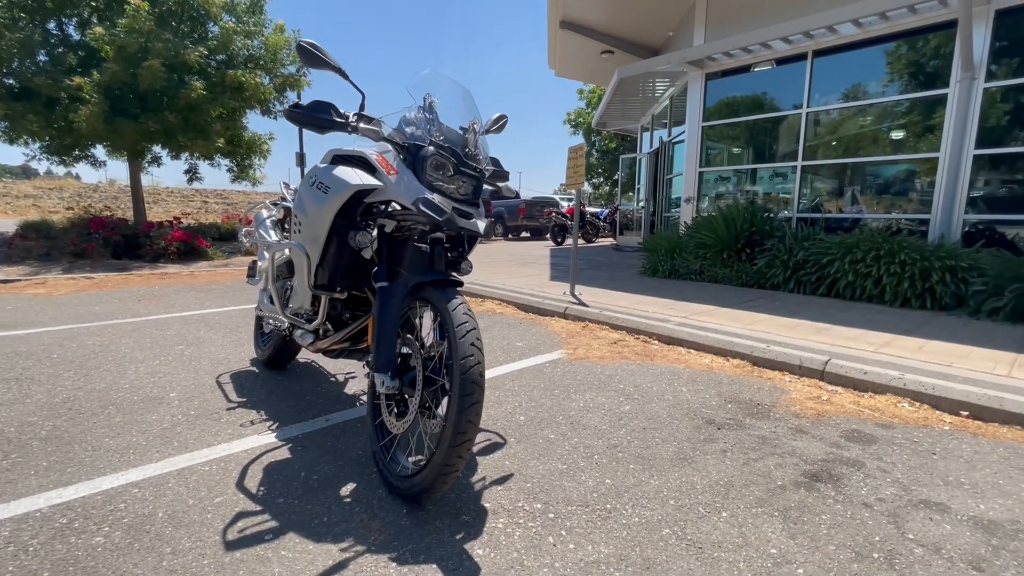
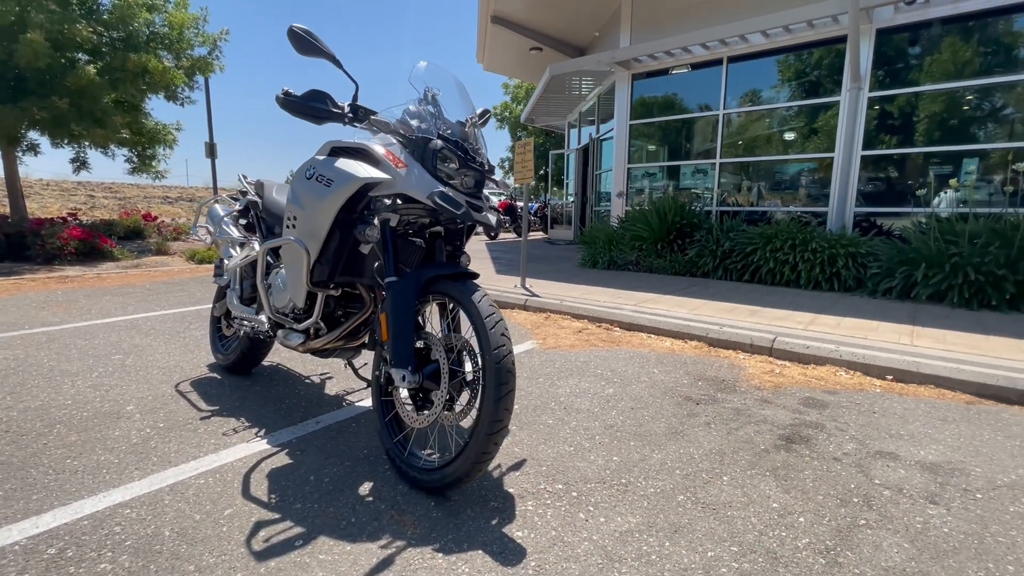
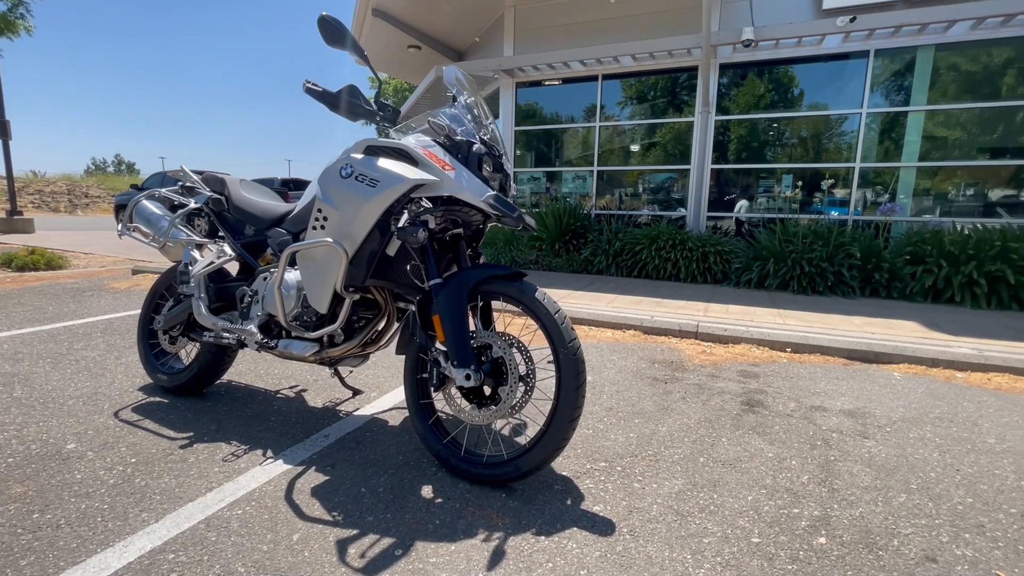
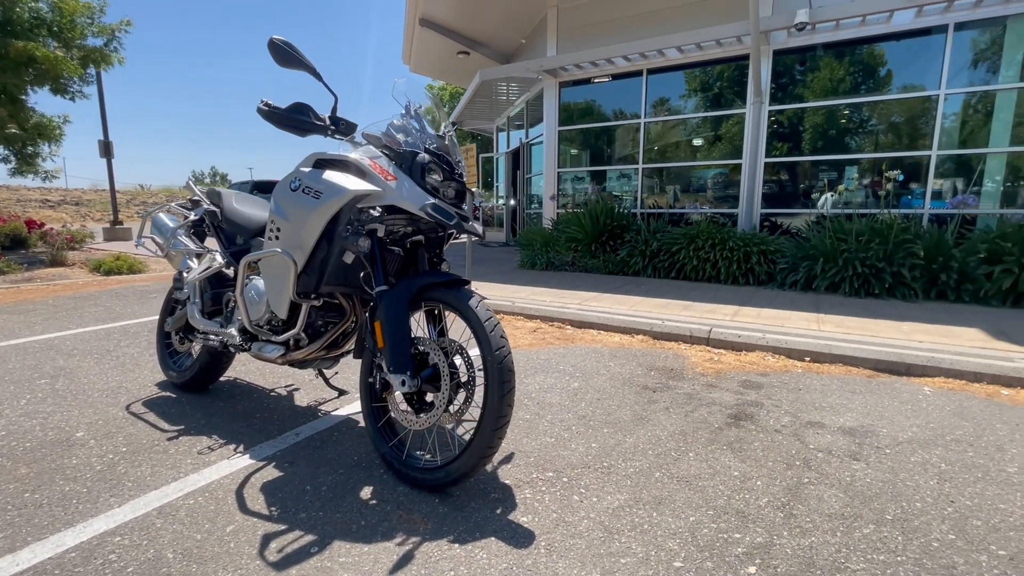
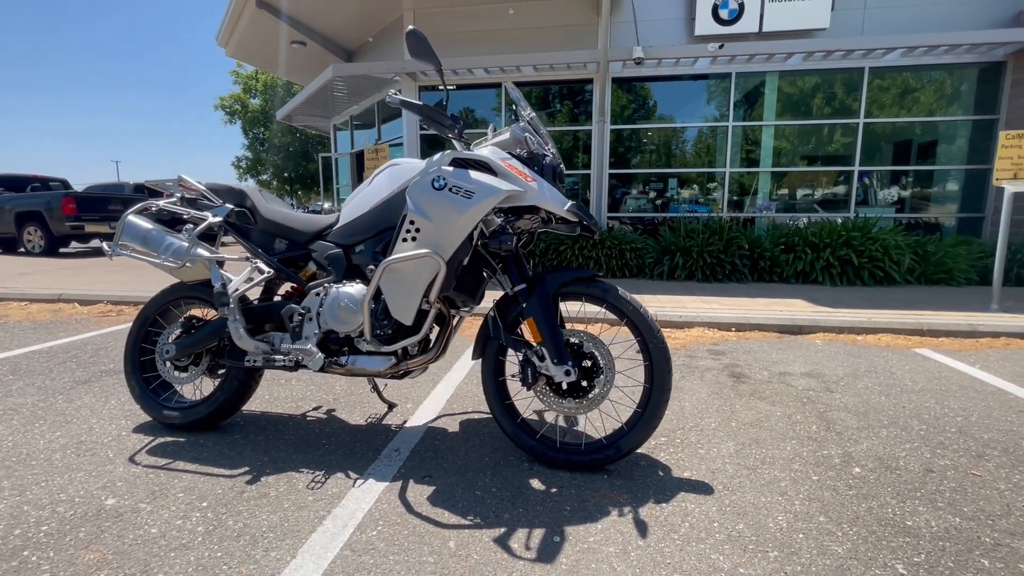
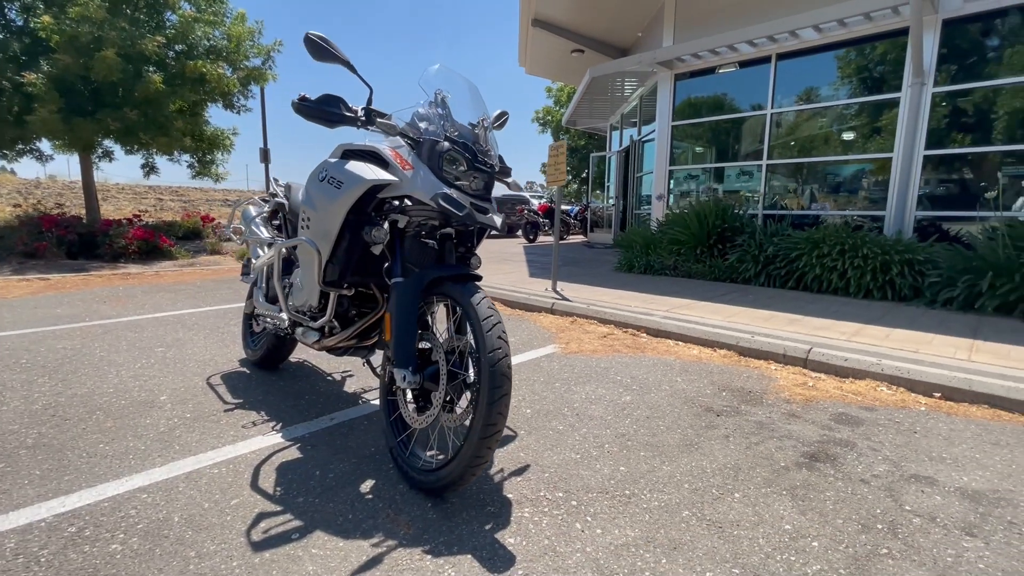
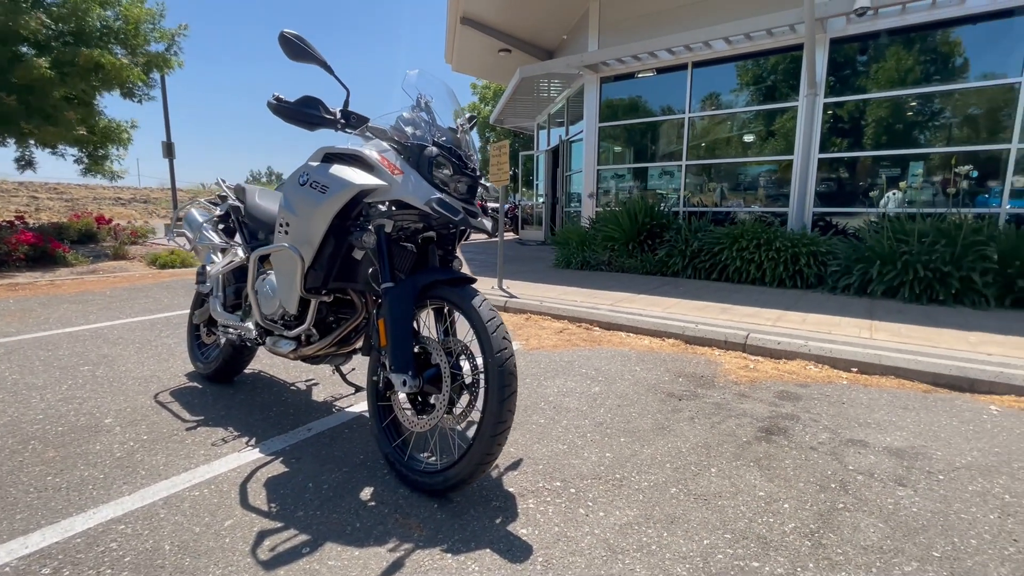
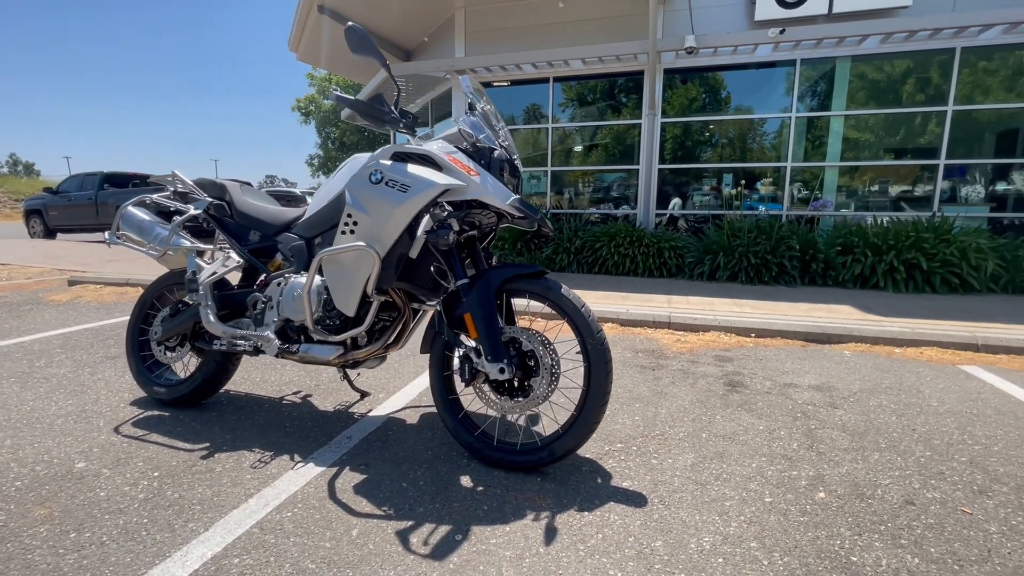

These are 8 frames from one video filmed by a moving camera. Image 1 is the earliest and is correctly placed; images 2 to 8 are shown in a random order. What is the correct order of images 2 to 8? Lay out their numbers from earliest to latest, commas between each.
6, 2, 7, 4, 3, 8, 5
